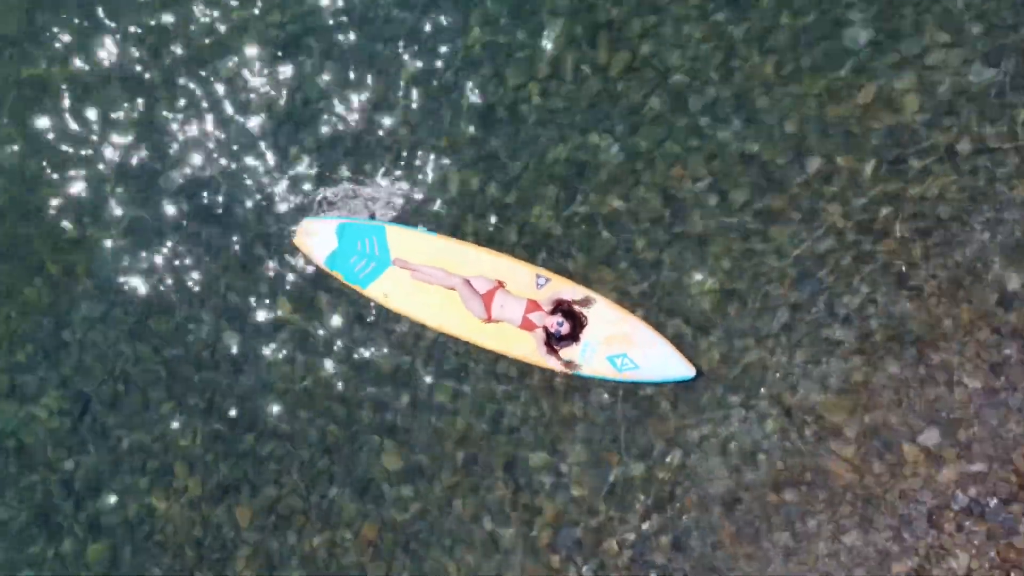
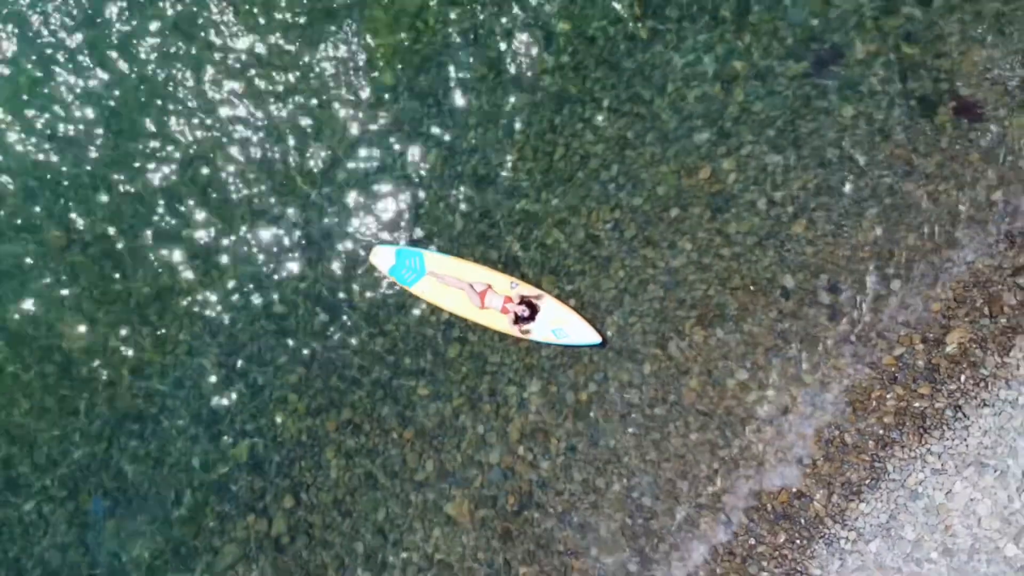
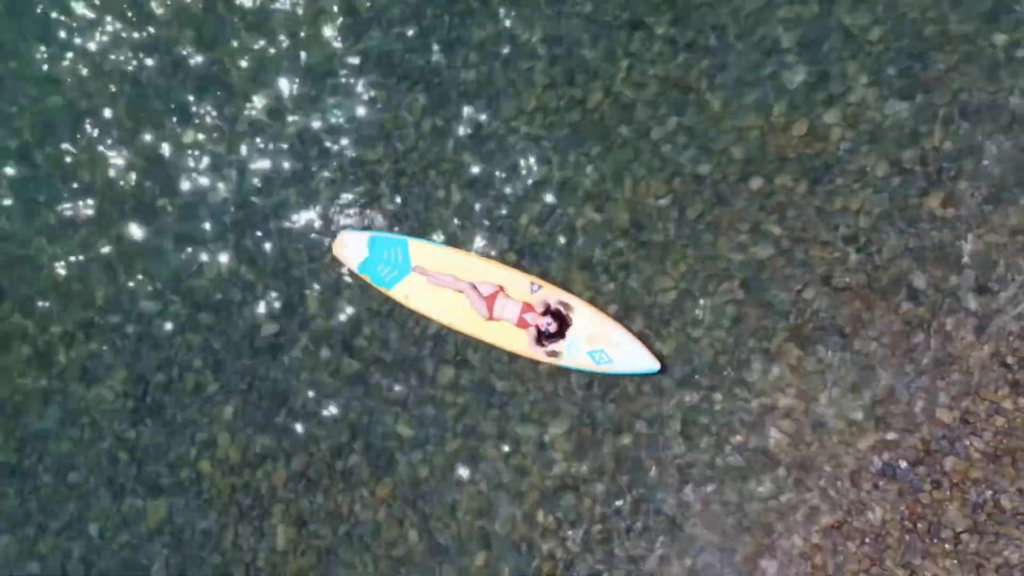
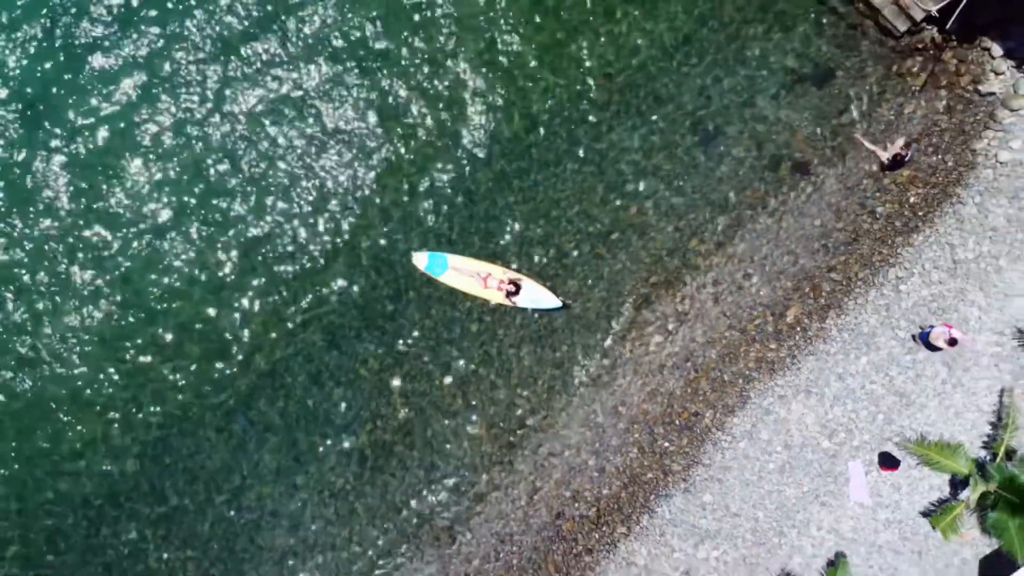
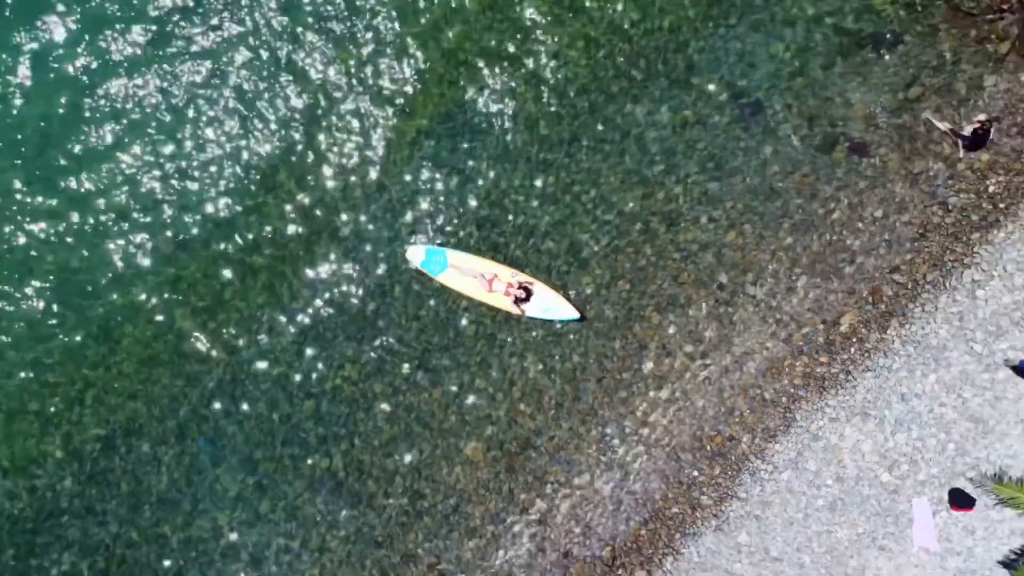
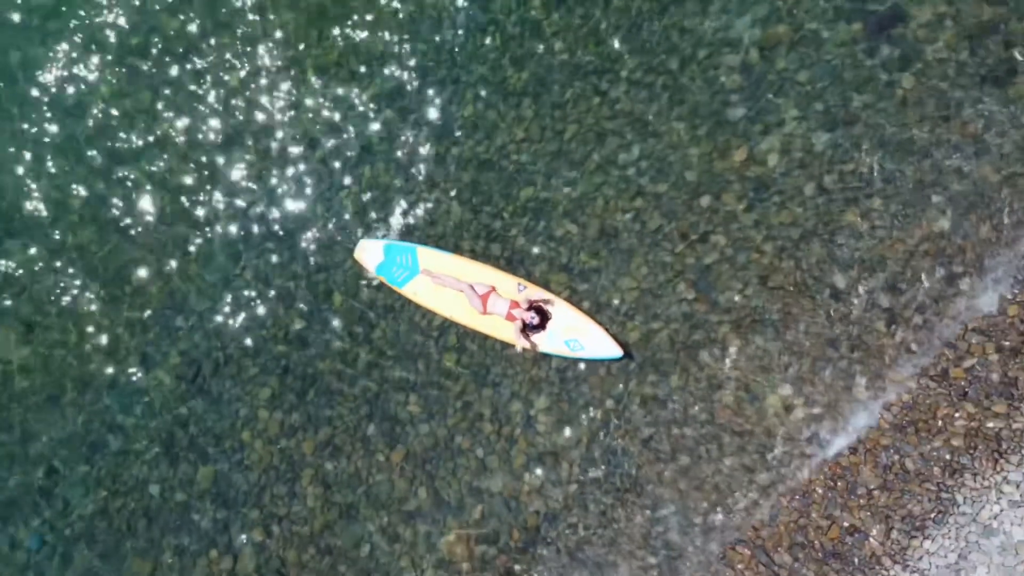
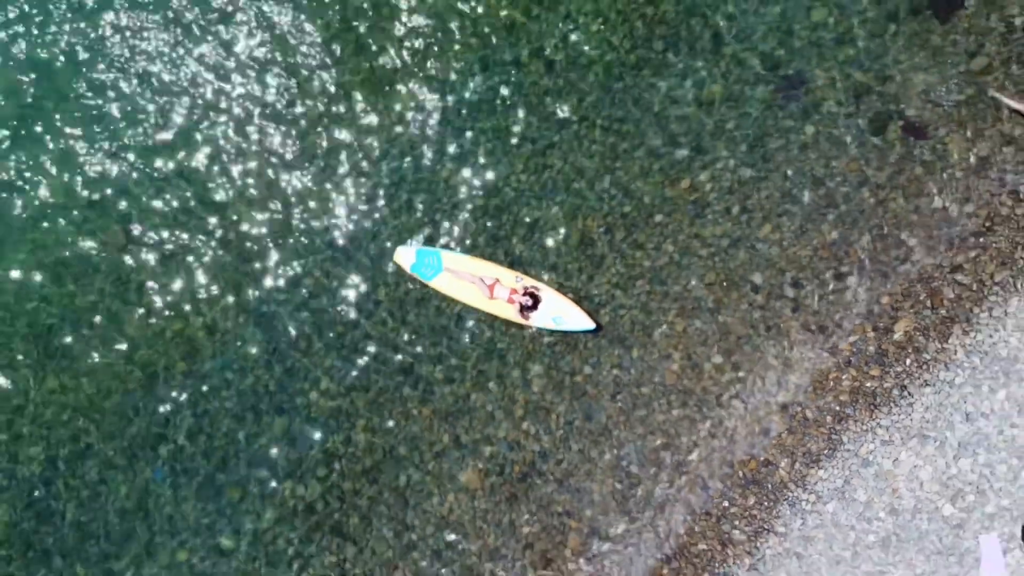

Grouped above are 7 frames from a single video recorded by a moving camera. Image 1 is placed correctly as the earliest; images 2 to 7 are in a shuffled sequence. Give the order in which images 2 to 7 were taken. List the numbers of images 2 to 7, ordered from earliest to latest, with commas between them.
3, 6, 2, 7, 5, 4
